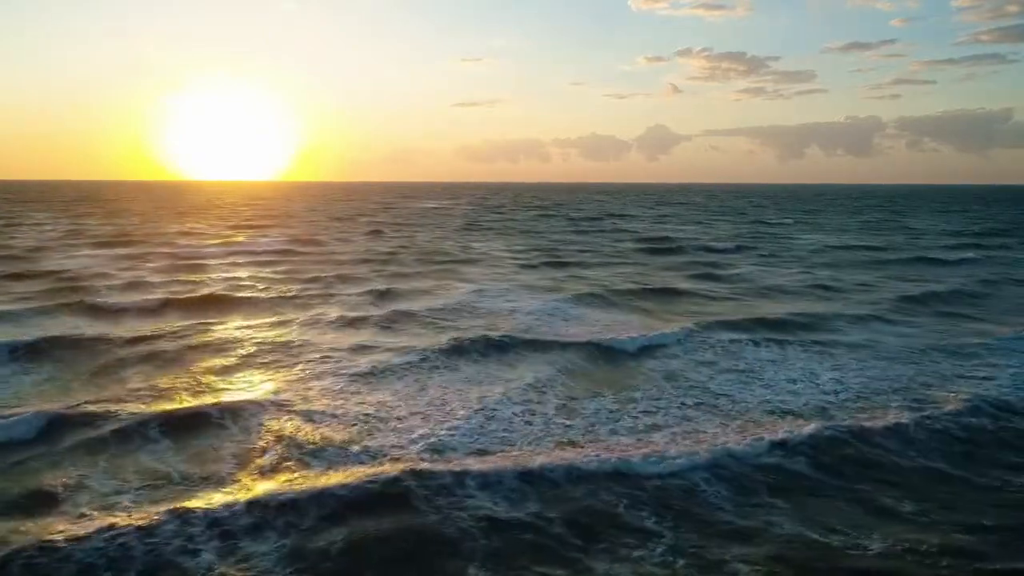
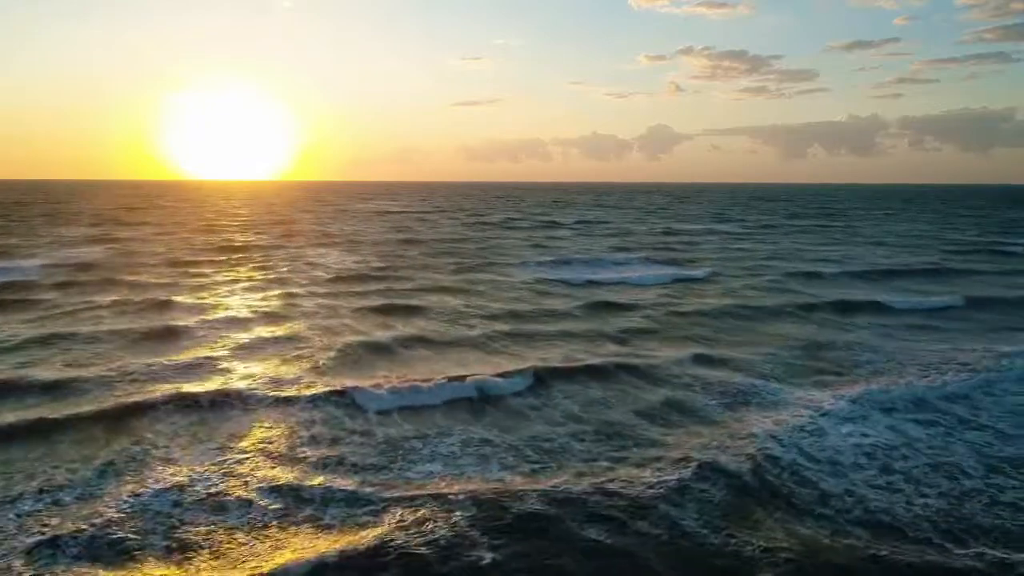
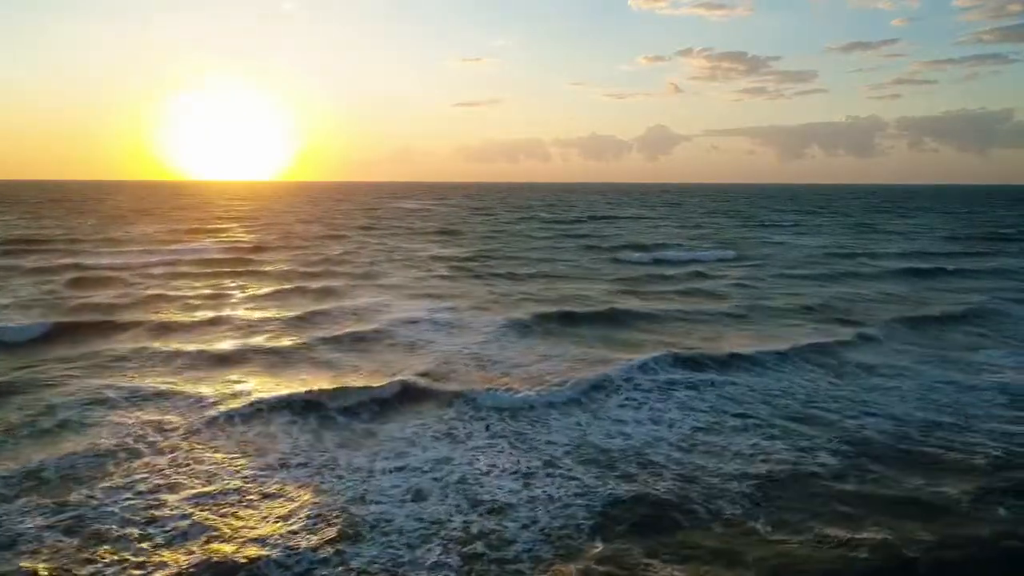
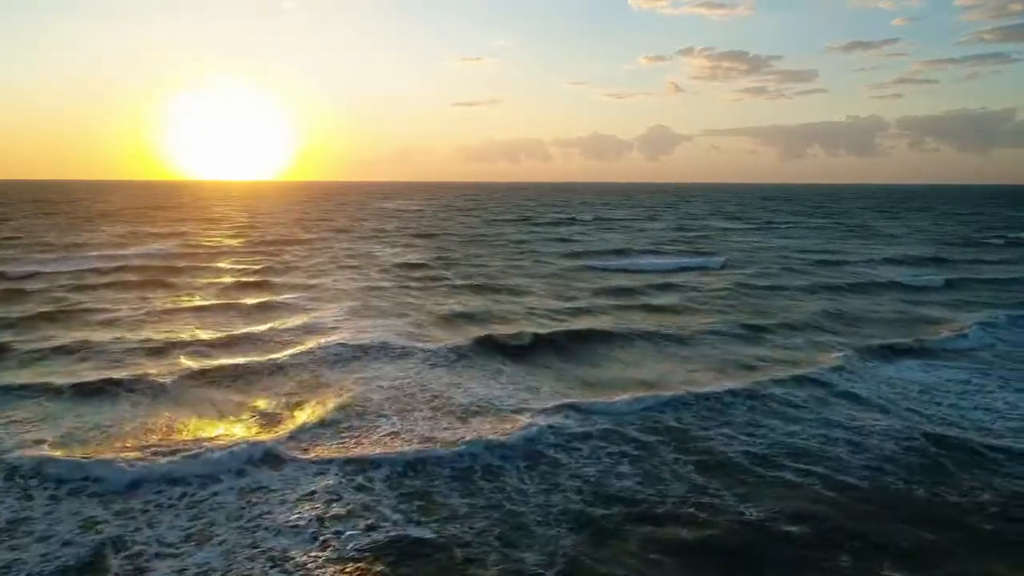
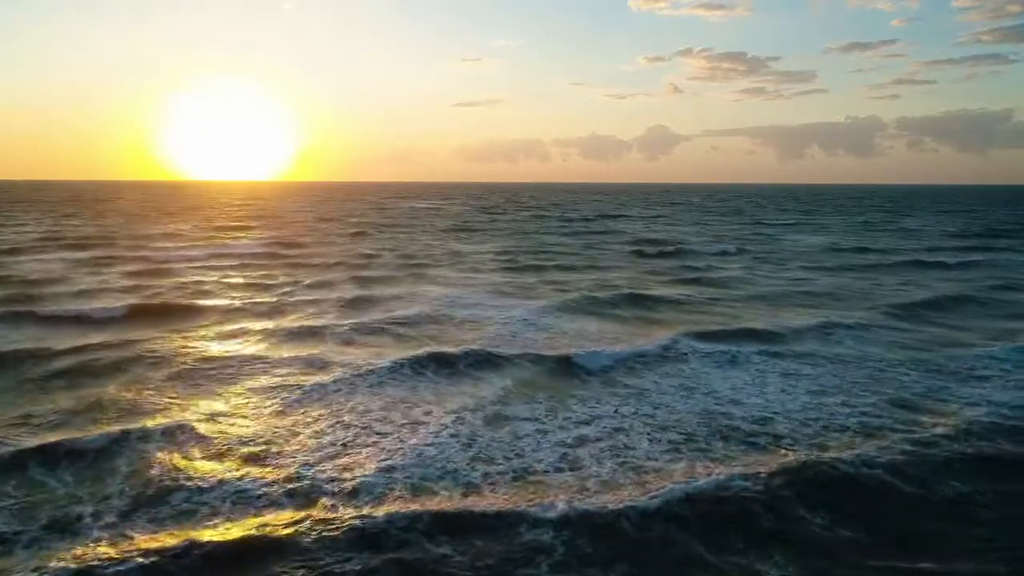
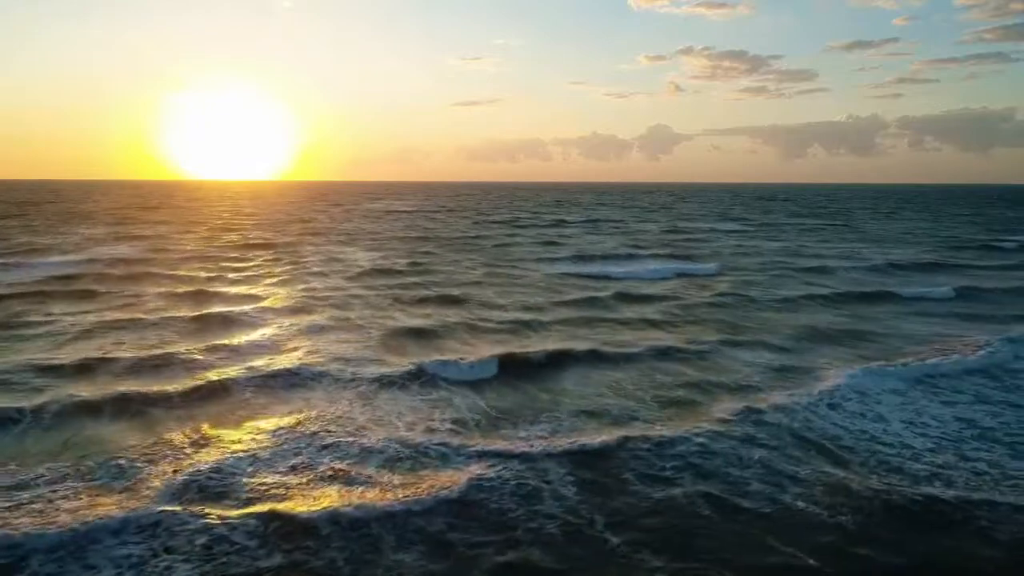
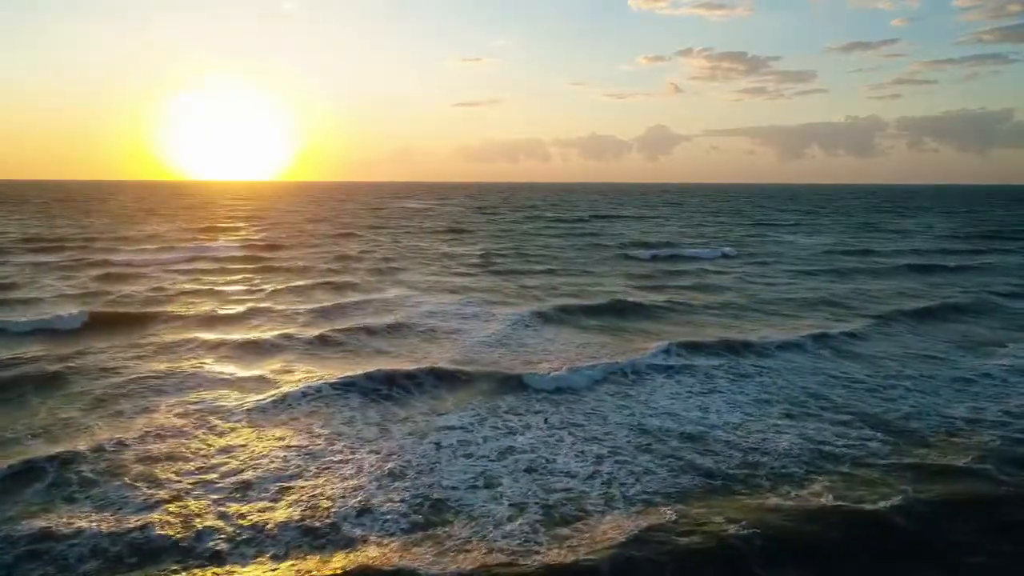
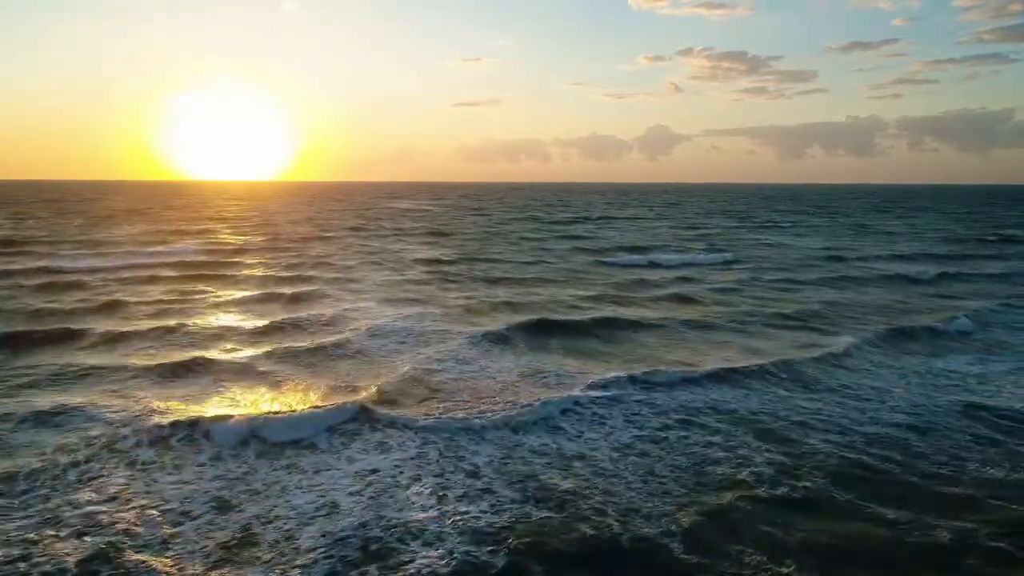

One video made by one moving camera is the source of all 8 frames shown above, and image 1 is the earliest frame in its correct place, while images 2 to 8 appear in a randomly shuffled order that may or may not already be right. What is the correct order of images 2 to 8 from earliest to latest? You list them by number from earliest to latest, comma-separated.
5, 7, 3, 8, 4, 6, 2
